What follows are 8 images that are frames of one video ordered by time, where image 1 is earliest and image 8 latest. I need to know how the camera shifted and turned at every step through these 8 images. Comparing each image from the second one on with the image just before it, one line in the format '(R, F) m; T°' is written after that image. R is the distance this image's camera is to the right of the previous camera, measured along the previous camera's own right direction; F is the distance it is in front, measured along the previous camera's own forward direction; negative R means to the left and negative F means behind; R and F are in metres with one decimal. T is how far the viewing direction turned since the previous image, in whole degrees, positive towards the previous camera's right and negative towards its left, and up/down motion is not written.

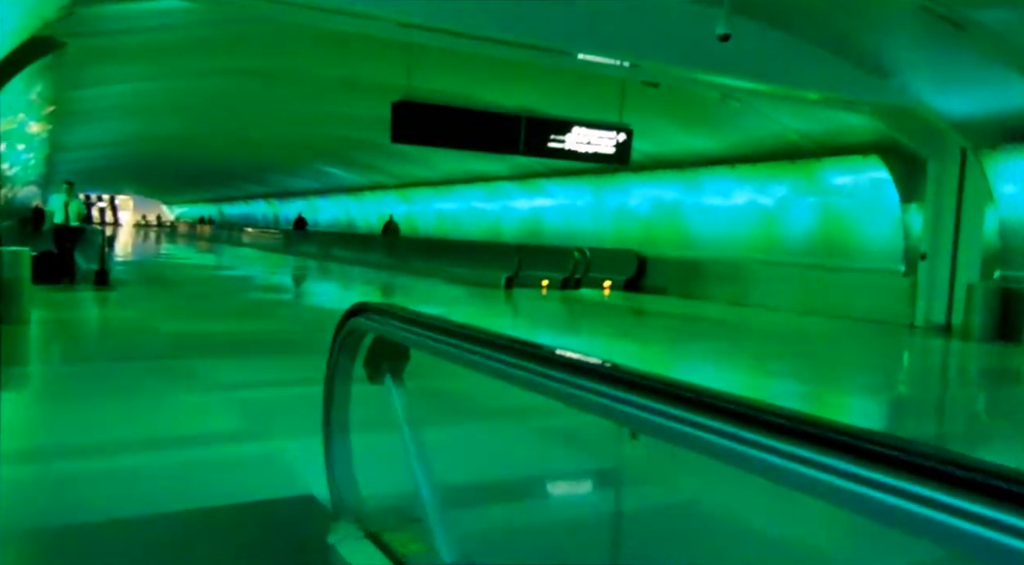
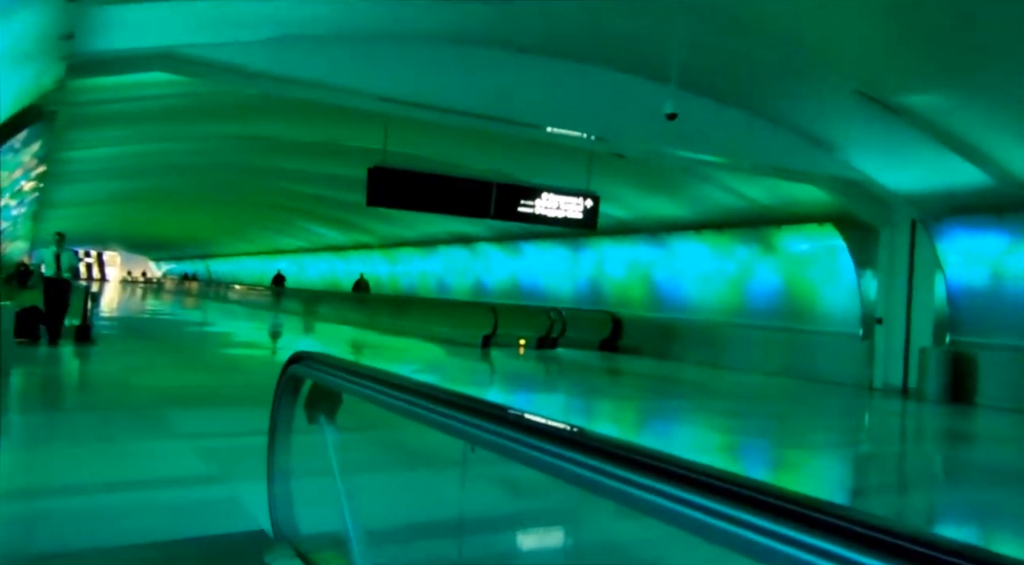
(+0.4, -0.4) m; 0°
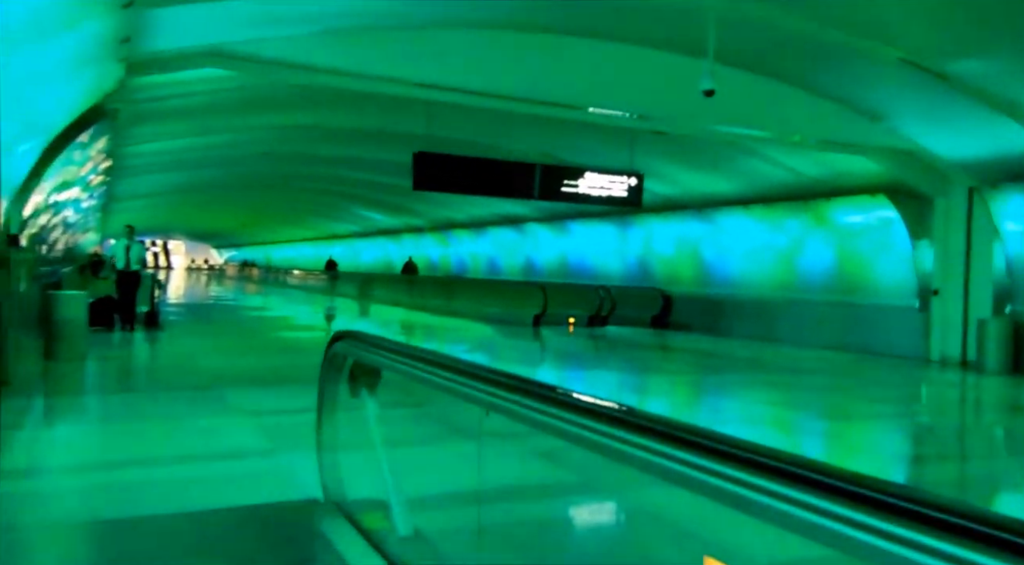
(+0.1, -0.2) m; -4°
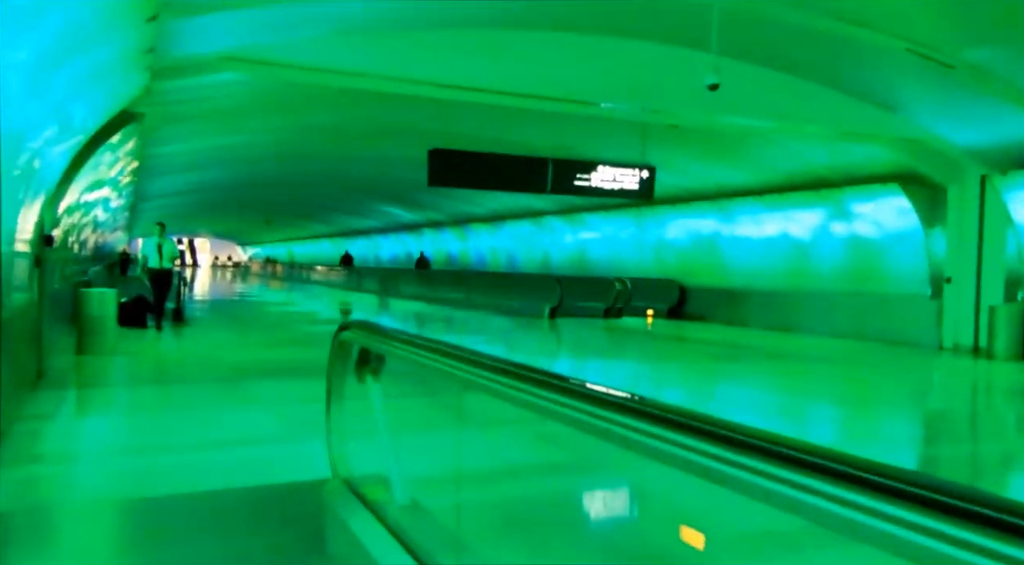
(+0.1, -0.3) m; -2°
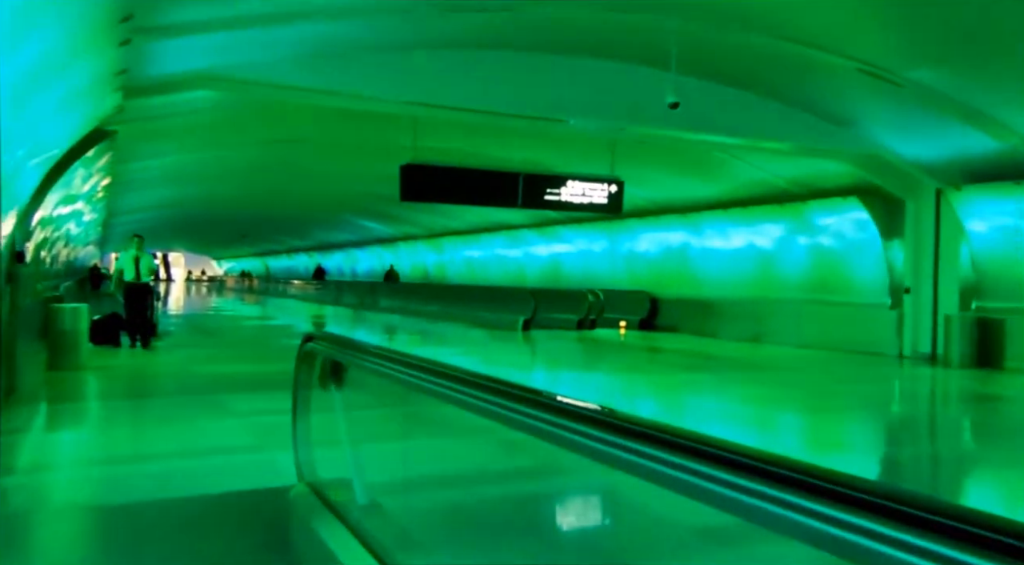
(+0.1, -0.2) m; +2°
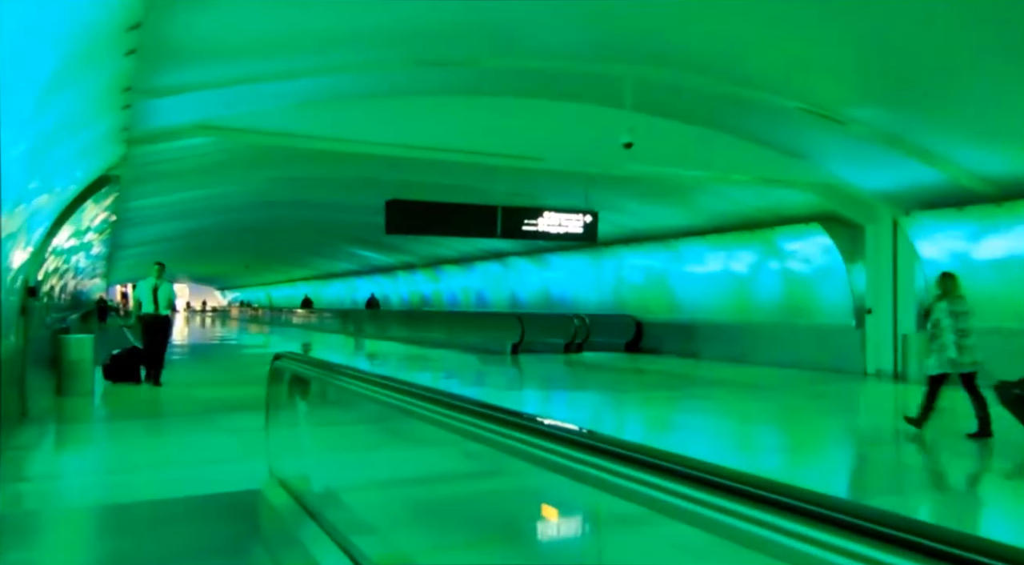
(+0.4, -0.8) m; 0°
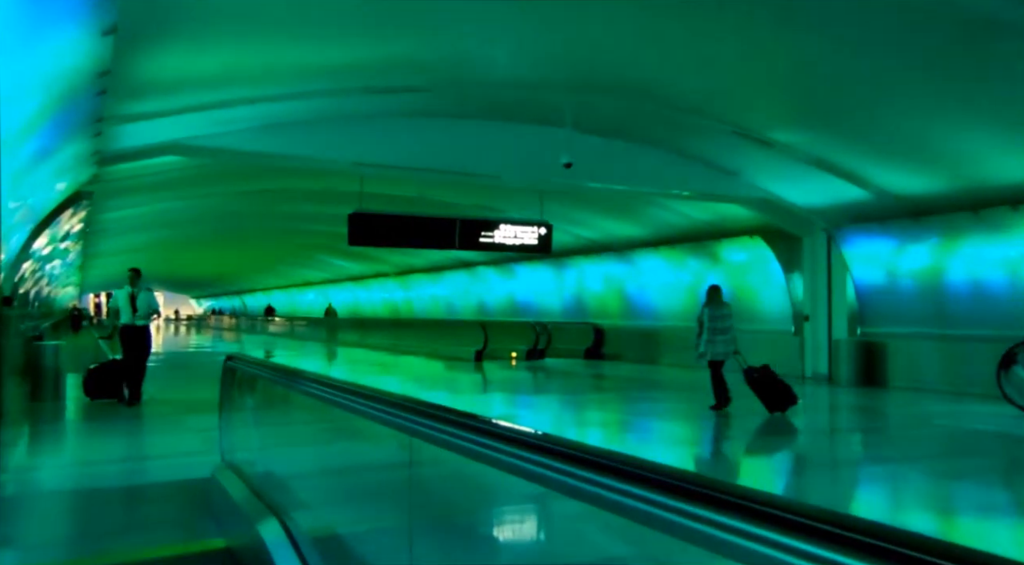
(+0.4, -0.8) m; +2°
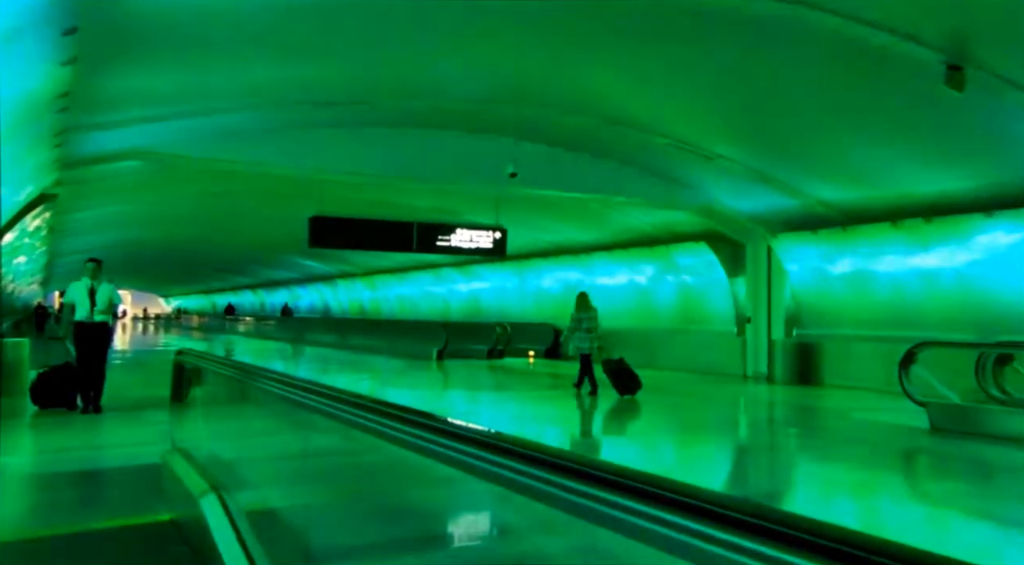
(+0.4, -0.6) m; +2°
